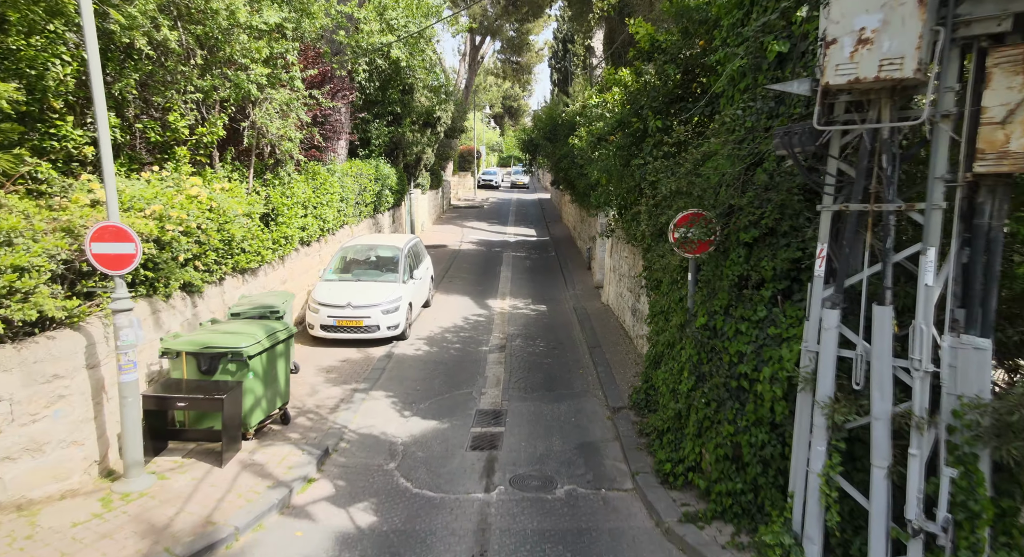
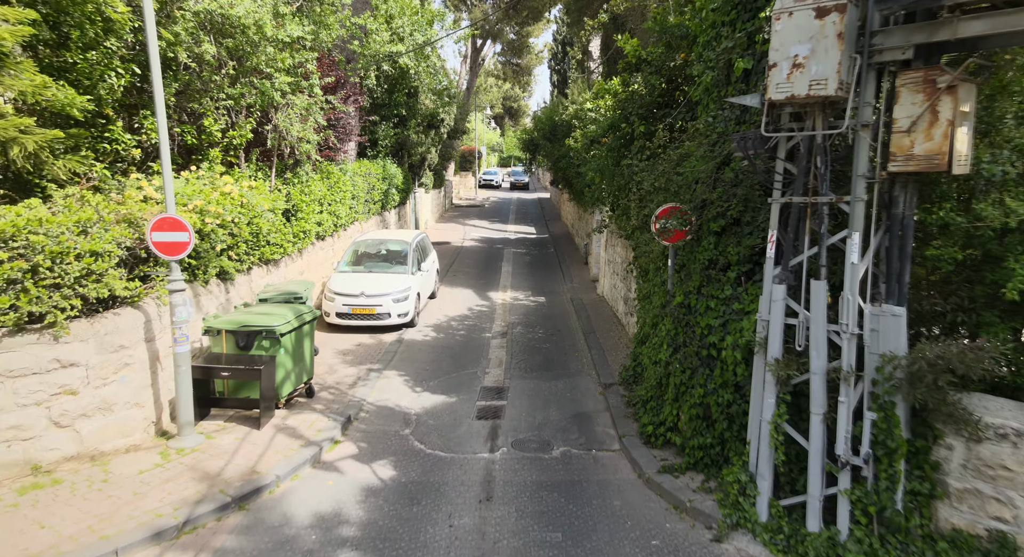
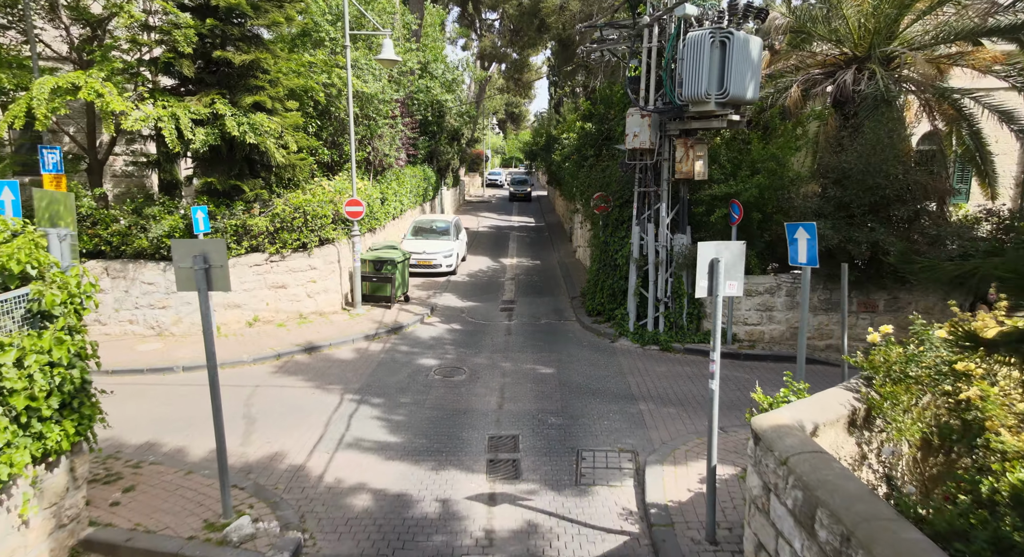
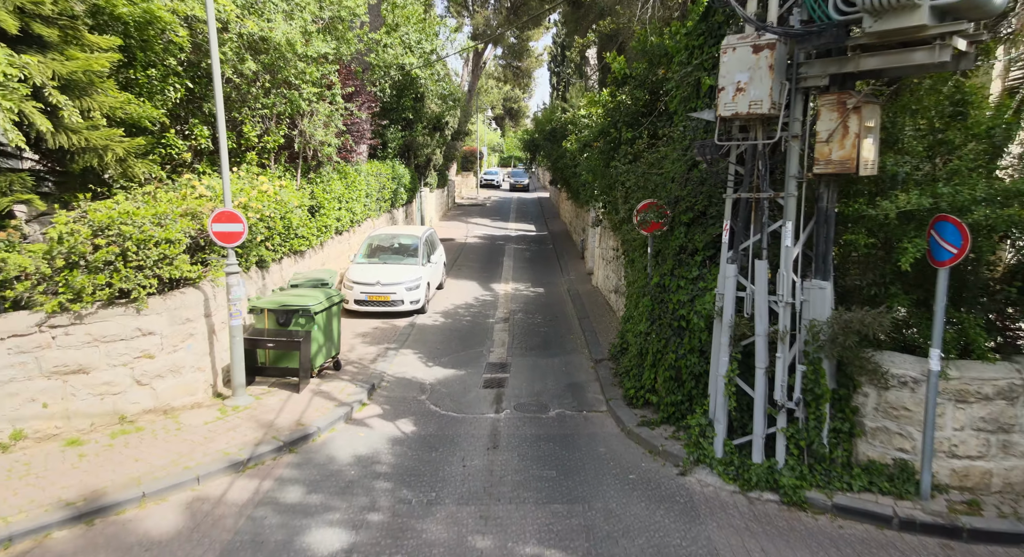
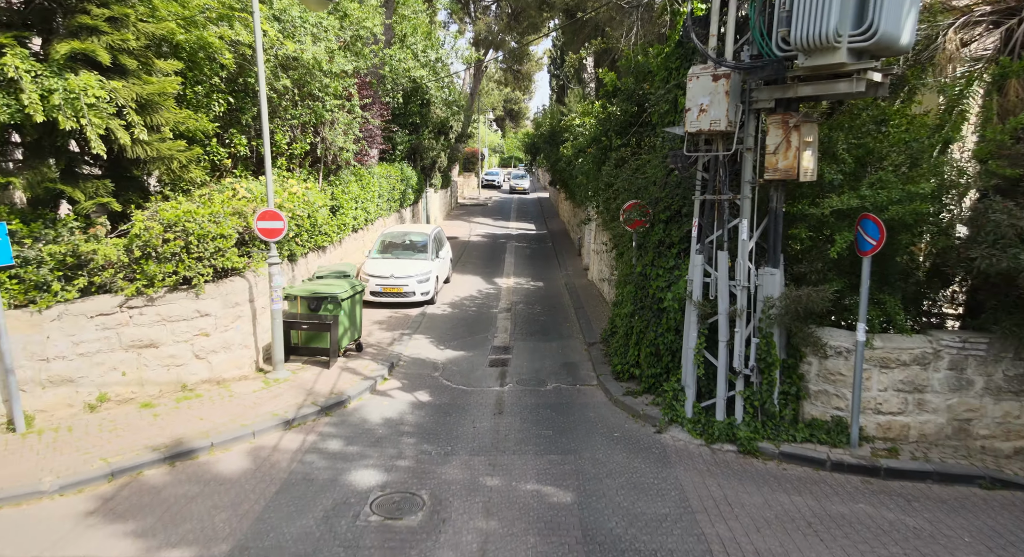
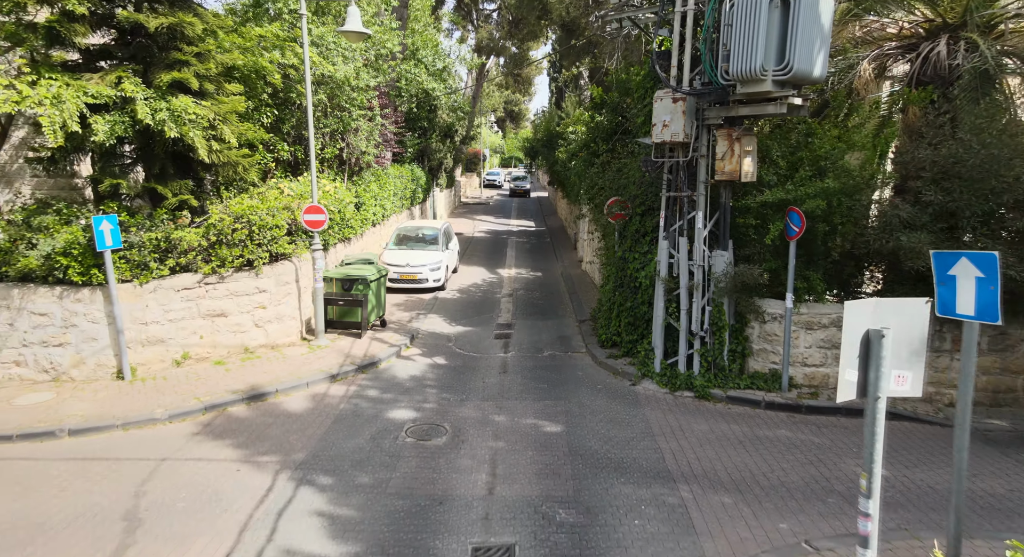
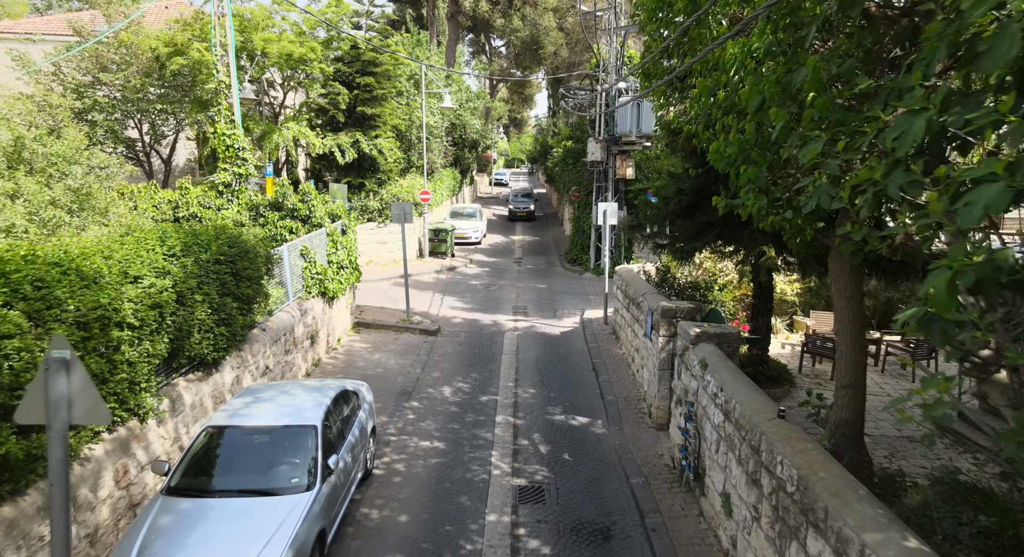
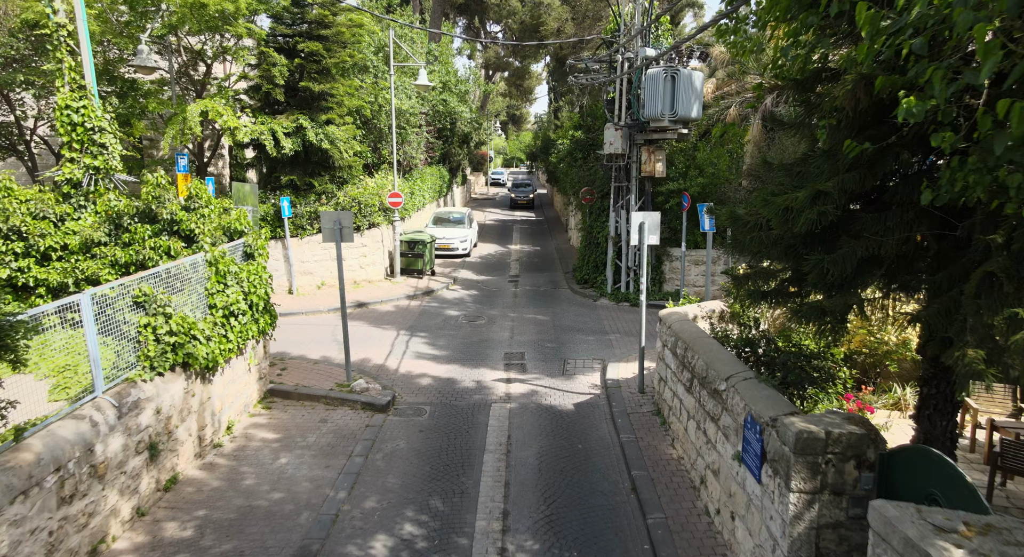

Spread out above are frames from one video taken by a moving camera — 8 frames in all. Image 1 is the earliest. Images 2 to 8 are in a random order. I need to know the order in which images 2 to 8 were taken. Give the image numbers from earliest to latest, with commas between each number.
2, 4, 5, 6, 3, 8, 7
